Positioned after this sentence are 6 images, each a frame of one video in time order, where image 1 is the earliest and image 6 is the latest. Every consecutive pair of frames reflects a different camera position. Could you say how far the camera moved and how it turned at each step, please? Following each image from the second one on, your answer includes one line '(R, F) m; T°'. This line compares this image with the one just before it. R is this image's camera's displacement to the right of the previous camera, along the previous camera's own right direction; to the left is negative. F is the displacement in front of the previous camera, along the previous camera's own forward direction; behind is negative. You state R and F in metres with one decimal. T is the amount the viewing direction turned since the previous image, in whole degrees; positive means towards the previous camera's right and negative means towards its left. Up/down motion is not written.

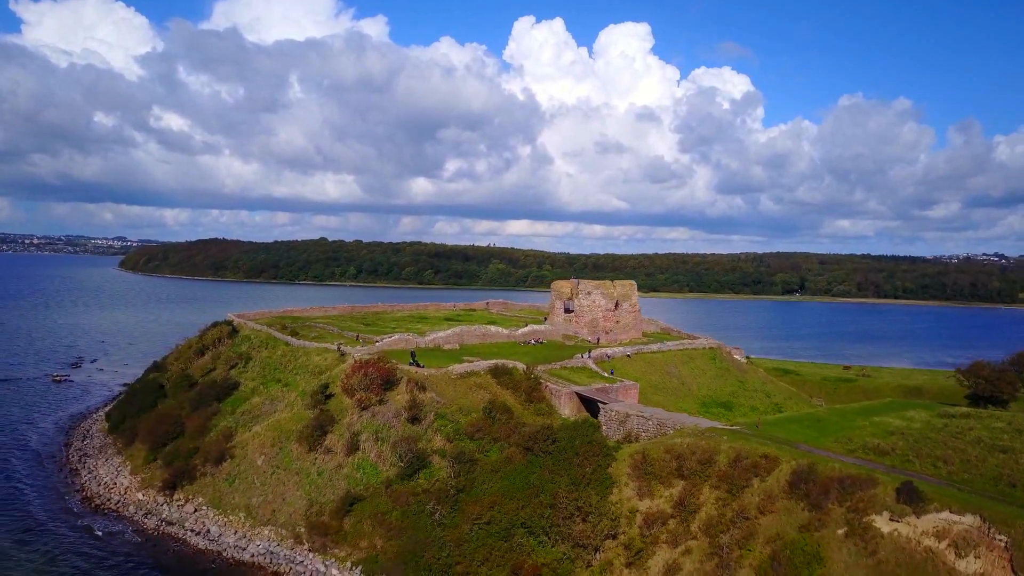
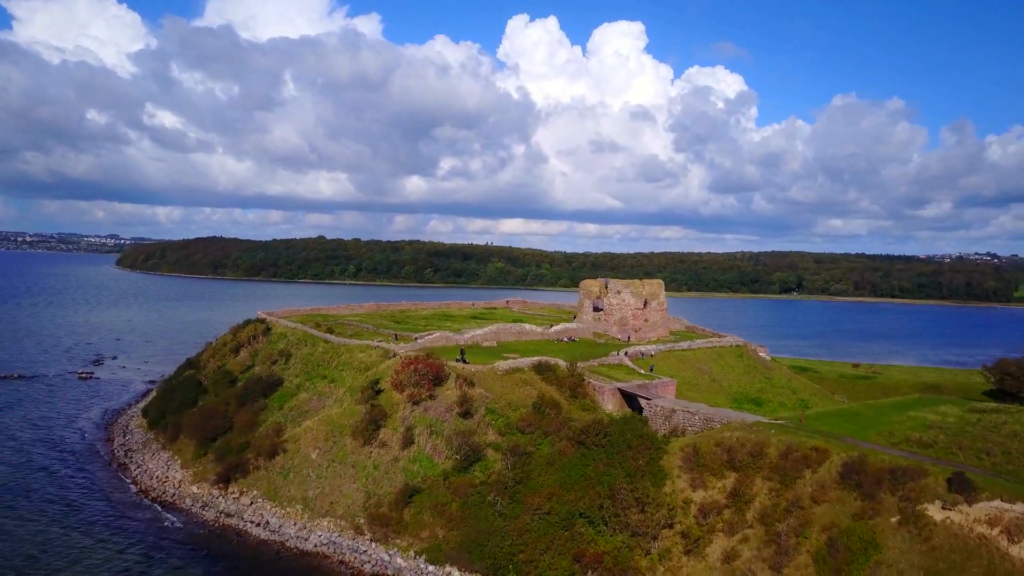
(-2.2, -0.8) m; 0°
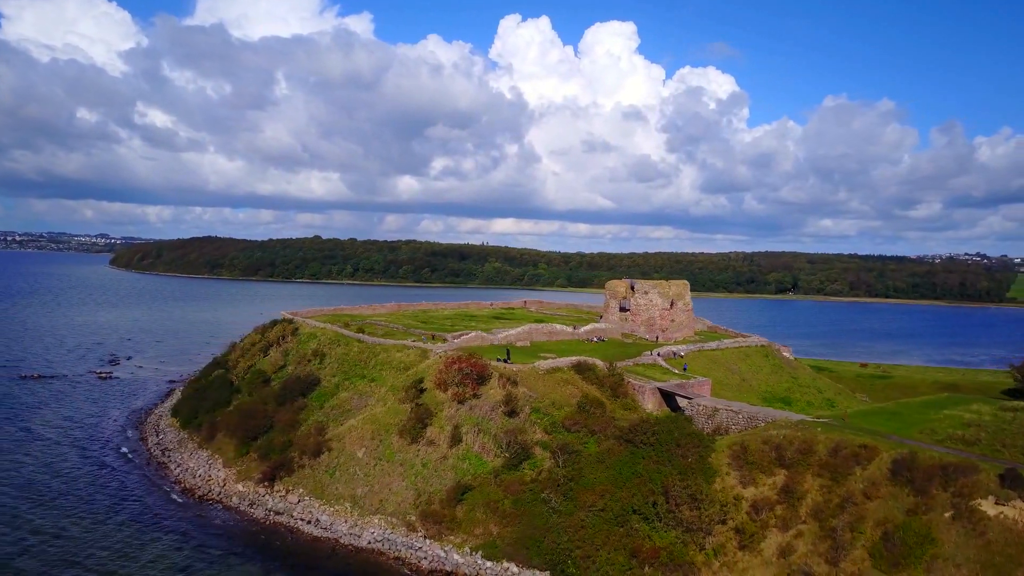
(-2.1, -0.4) m; 0°
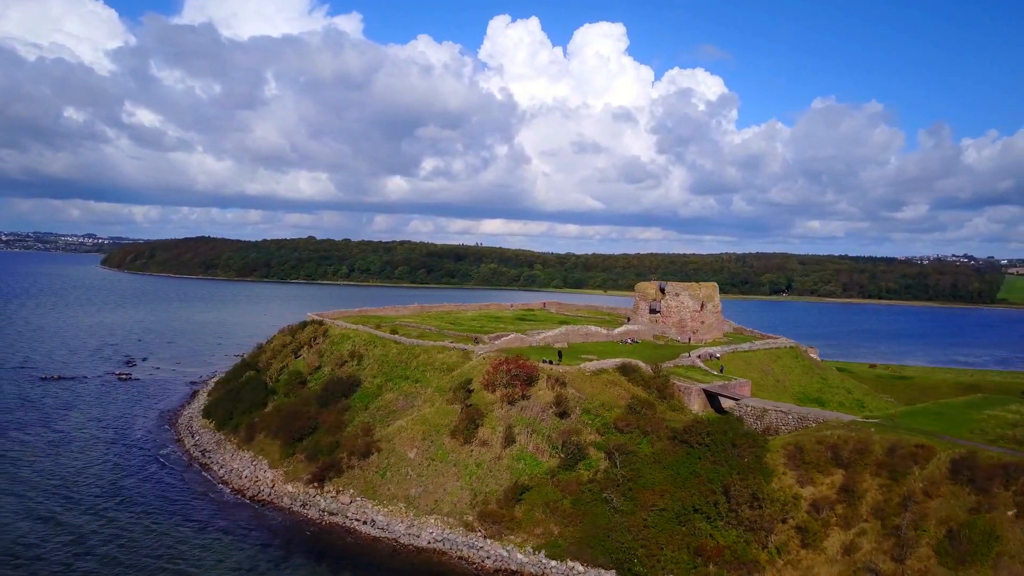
(-2.5, -0.3) m; +1°
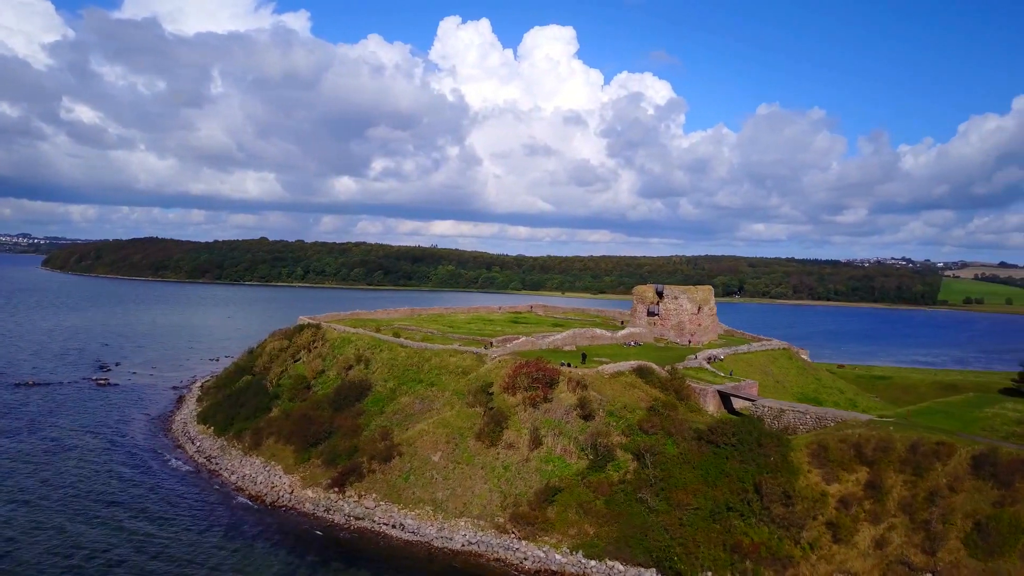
(-2.9, 0.0) m; +4°
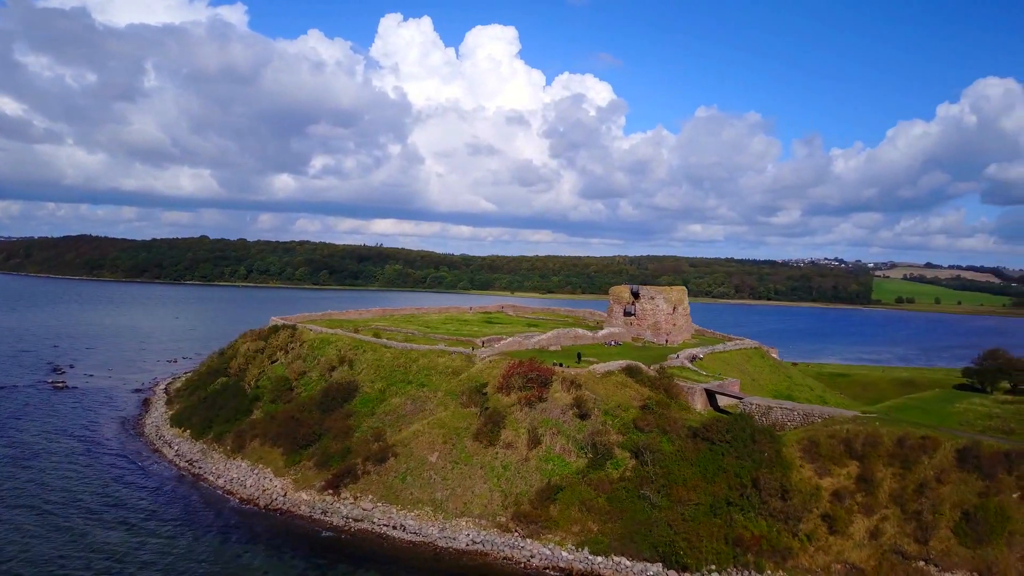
(-2.1, 0.0) m; +4°
